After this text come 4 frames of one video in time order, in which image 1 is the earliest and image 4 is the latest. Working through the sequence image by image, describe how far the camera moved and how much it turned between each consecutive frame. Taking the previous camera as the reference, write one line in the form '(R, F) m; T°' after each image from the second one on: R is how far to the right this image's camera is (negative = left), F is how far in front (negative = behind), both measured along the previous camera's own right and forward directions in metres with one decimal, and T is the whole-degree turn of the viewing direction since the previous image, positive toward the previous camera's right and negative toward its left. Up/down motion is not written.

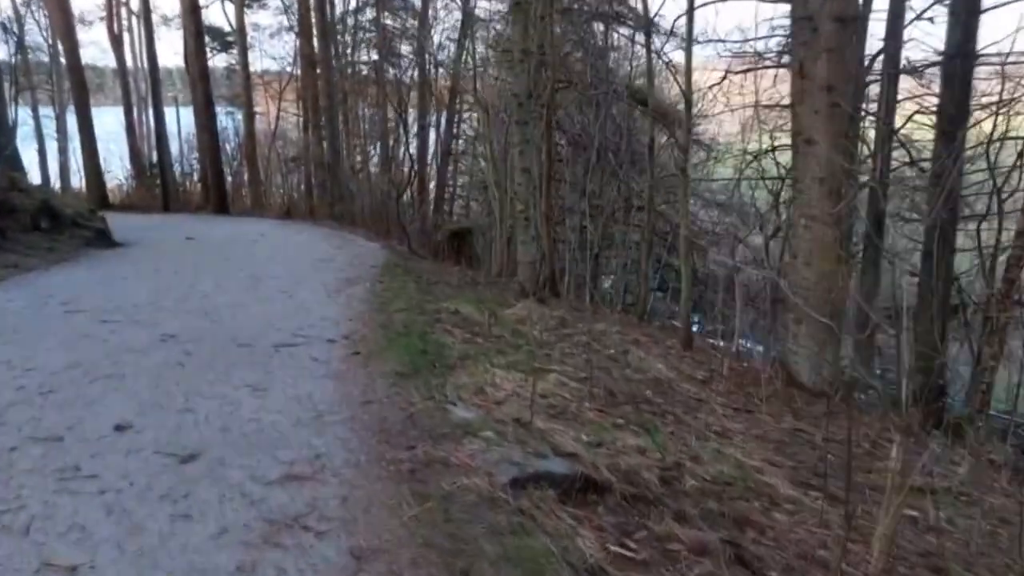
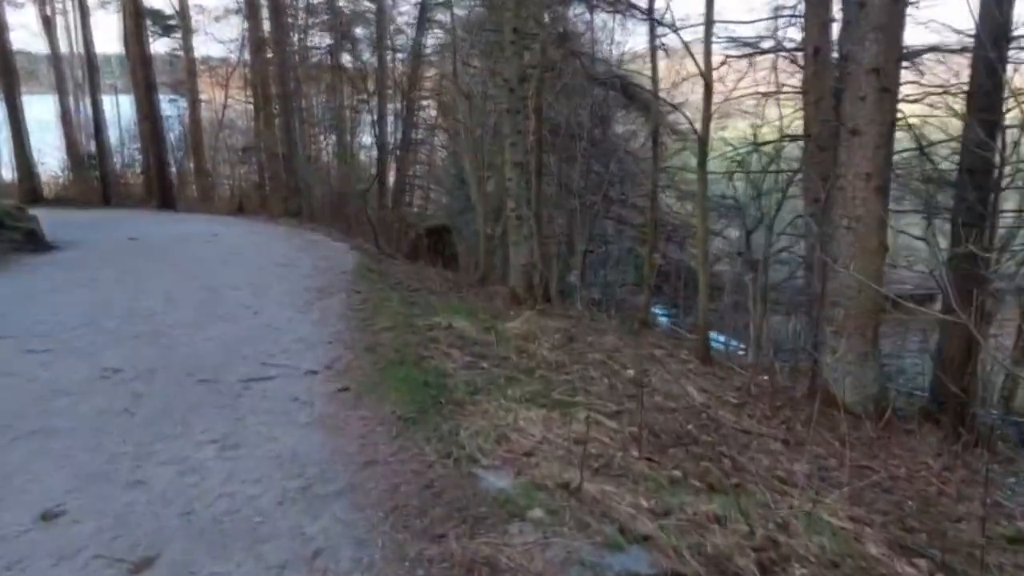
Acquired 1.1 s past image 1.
(-0.4, +1.0) m; +3°
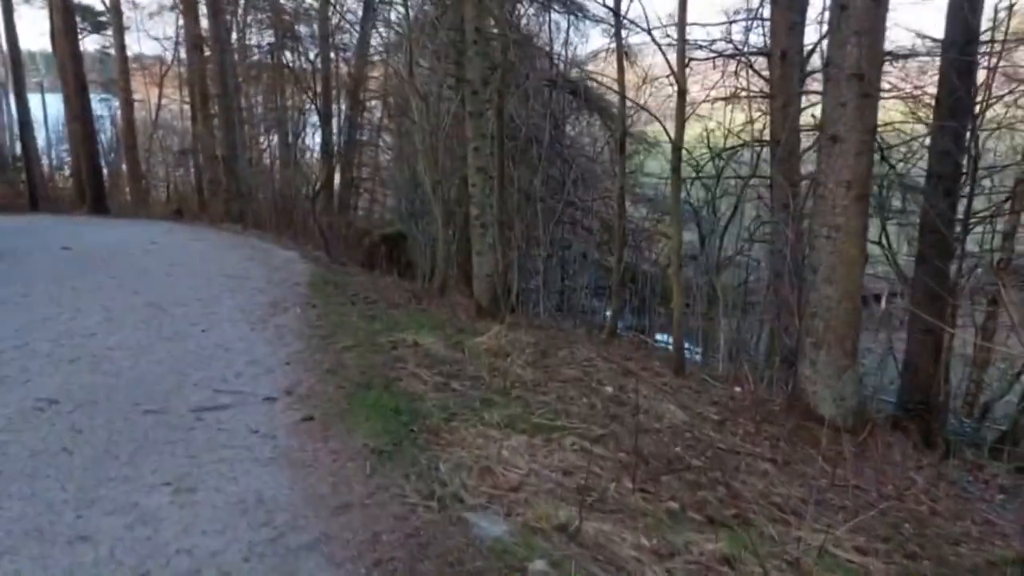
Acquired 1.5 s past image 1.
(-0.2, +0.3) m; +4°
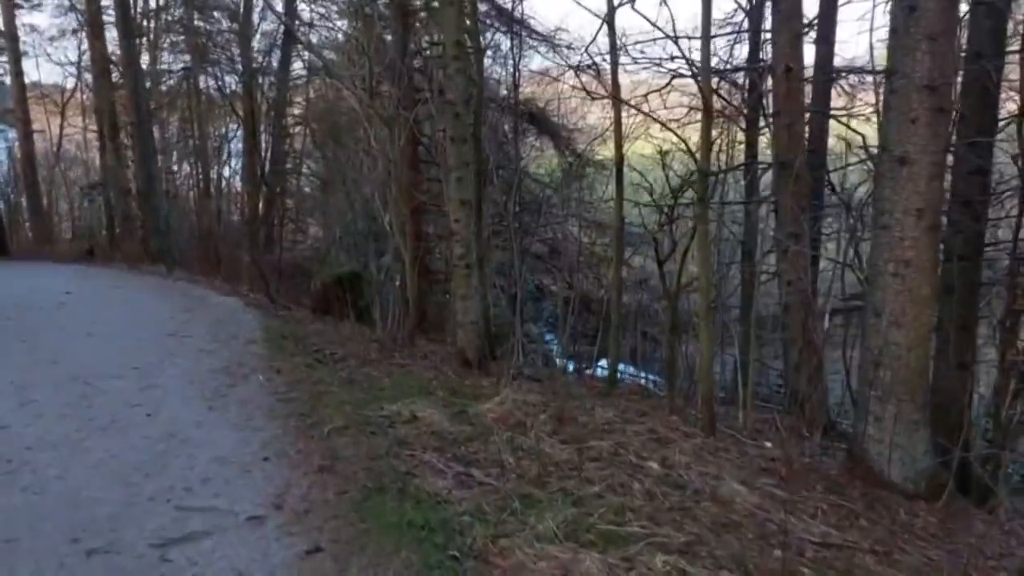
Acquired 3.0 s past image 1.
(-0.6, +1.1) m; +5°
